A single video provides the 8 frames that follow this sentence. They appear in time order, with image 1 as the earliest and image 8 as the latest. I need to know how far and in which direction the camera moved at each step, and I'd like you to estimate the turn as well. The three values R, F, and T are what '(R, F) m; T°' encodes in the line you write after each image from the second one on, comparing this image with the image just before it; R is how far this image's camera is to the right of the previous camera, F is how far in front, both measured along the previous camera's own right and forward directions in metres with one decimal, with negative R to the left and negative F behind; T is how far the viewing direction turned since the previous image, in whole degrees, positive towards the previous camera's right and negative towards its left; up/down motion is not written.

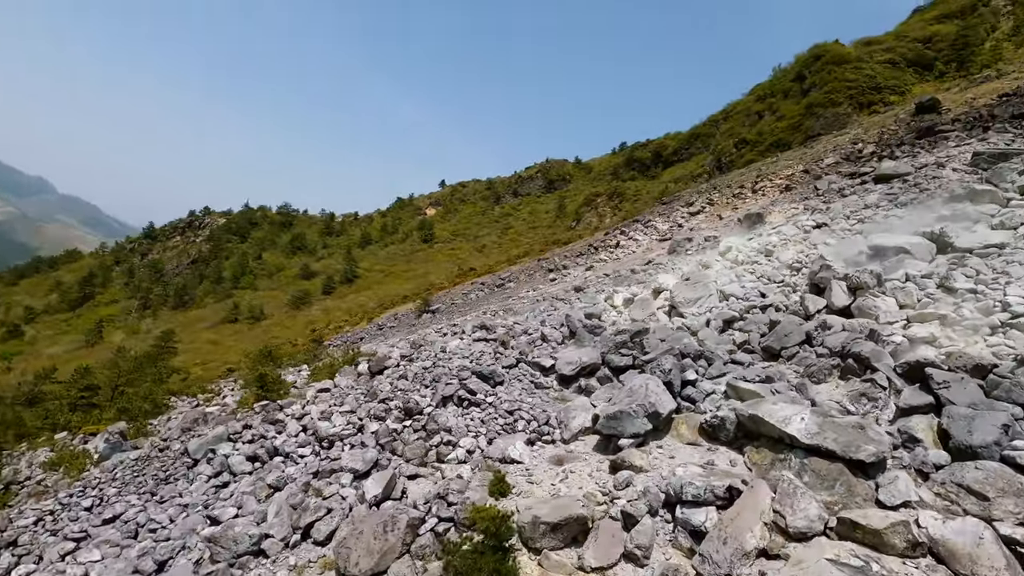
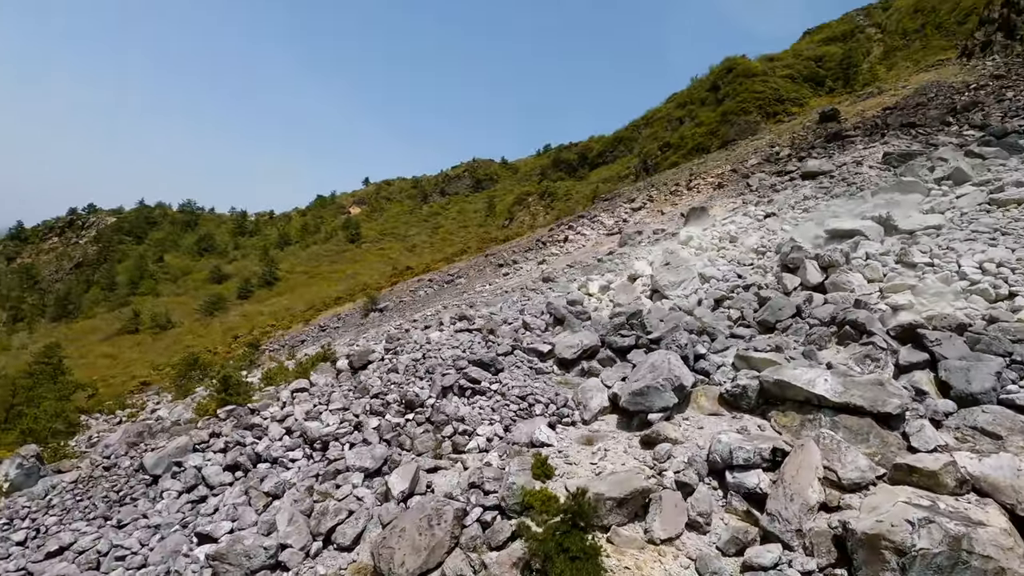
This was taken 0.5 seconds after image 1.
(-1.5, +0.4) m; +9°
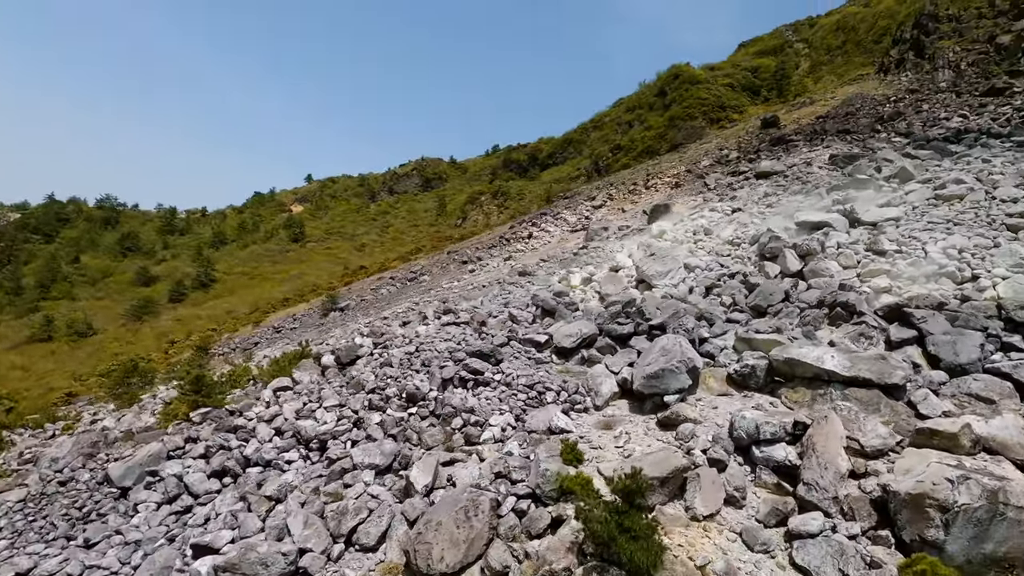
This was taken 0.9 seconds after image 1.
(-1.0, +0.2) m; +6°
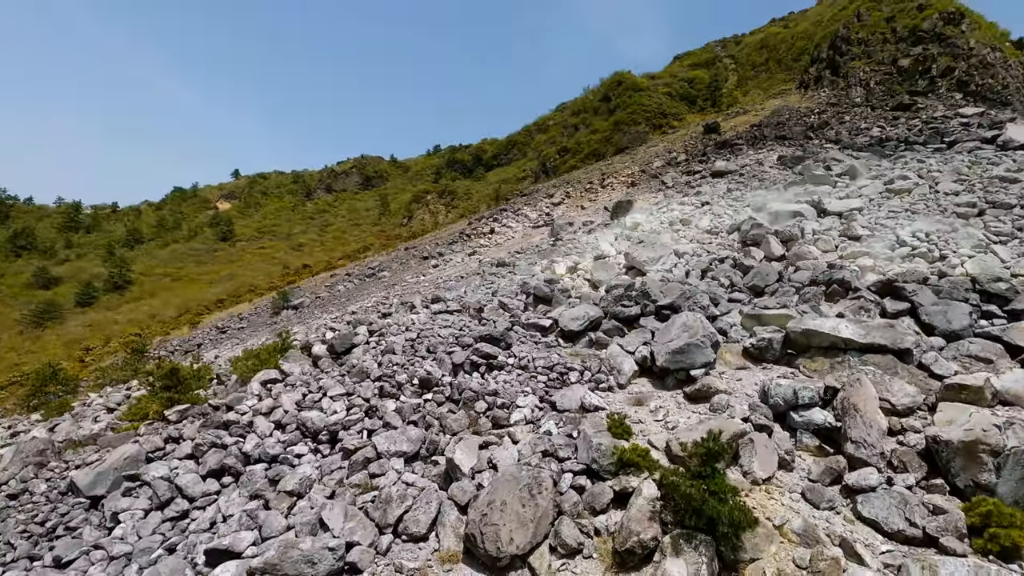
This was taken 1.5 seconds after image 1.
(-1.3, +0.3) m; +7°
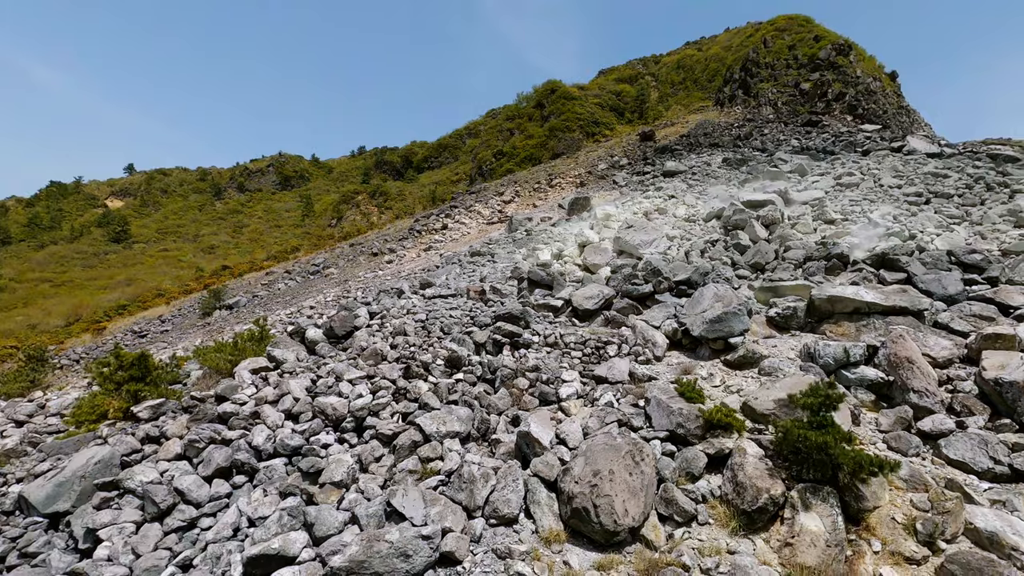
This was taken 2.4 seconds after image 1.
(-1.7, +0.6) m; +9°
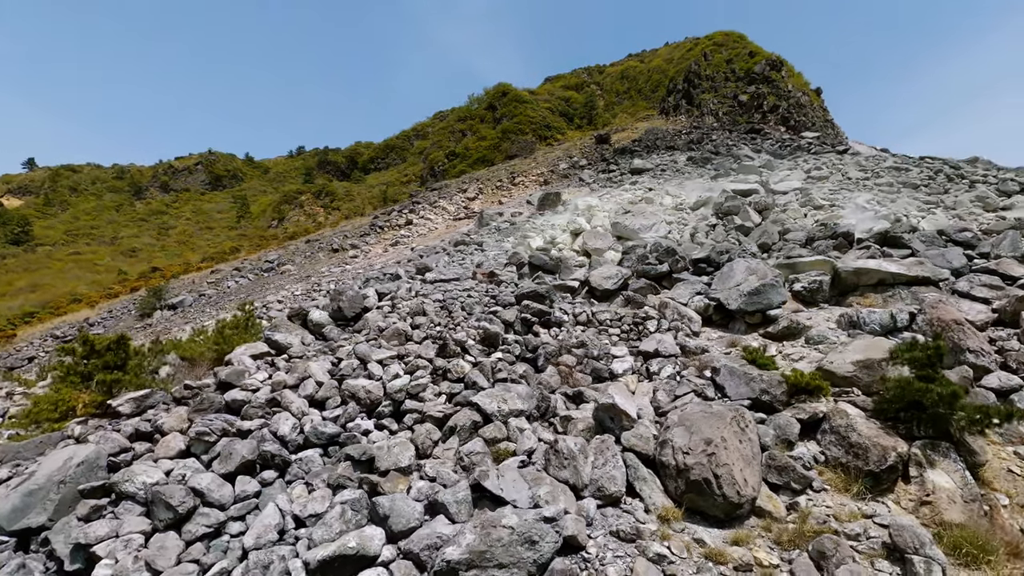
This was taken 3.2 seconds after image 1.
(-1.3, +0.6) m; +7°
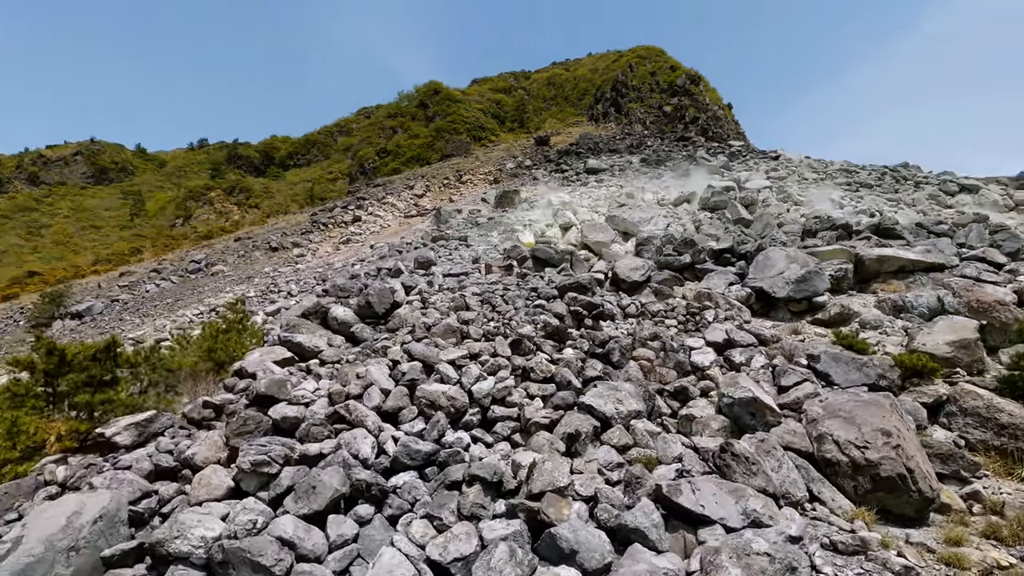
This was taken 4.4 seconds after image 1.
(-1.7, +0.9) m; +10°
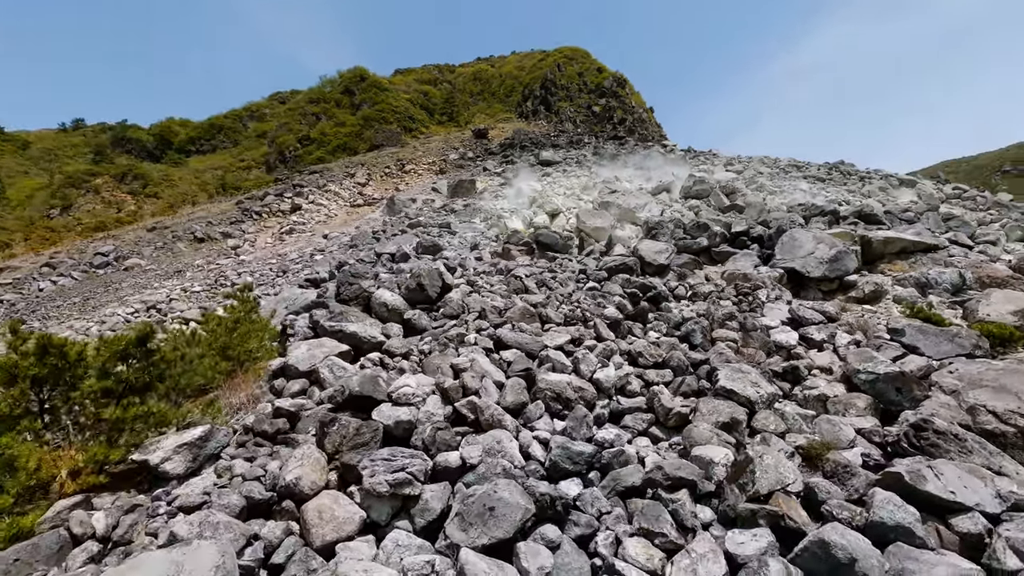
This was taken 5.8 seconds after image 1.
(-1.7, +0.8) m; +10°
